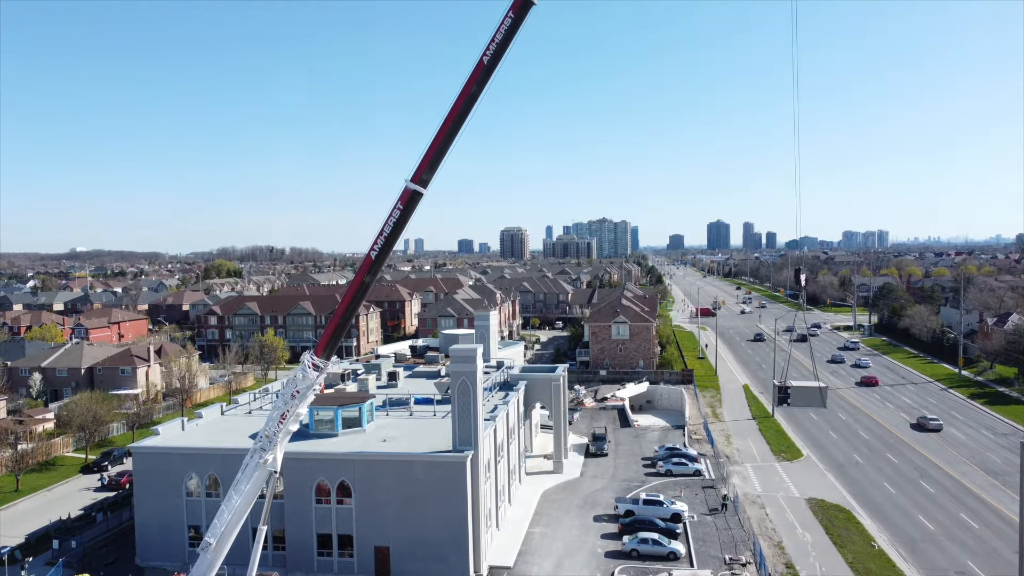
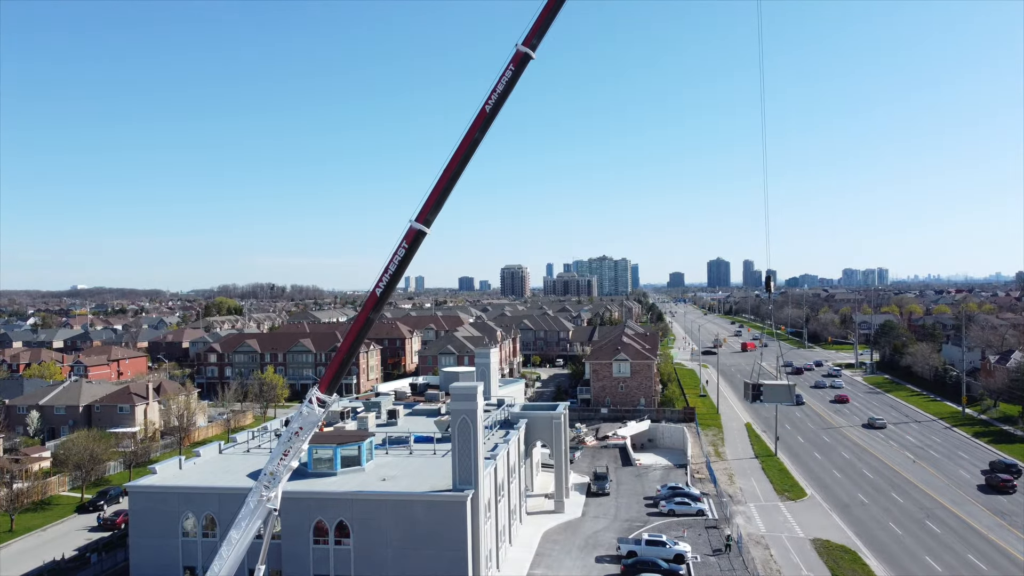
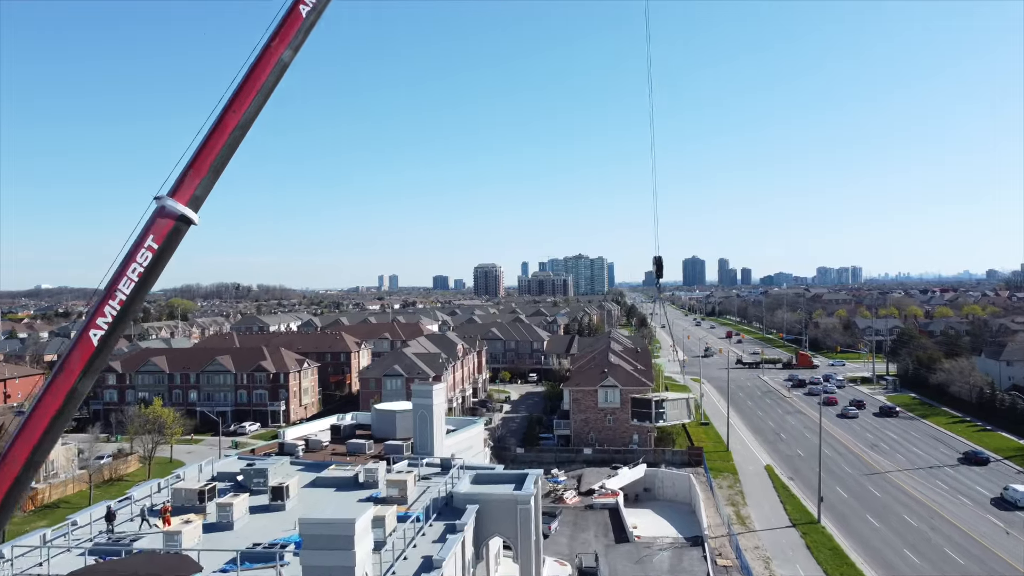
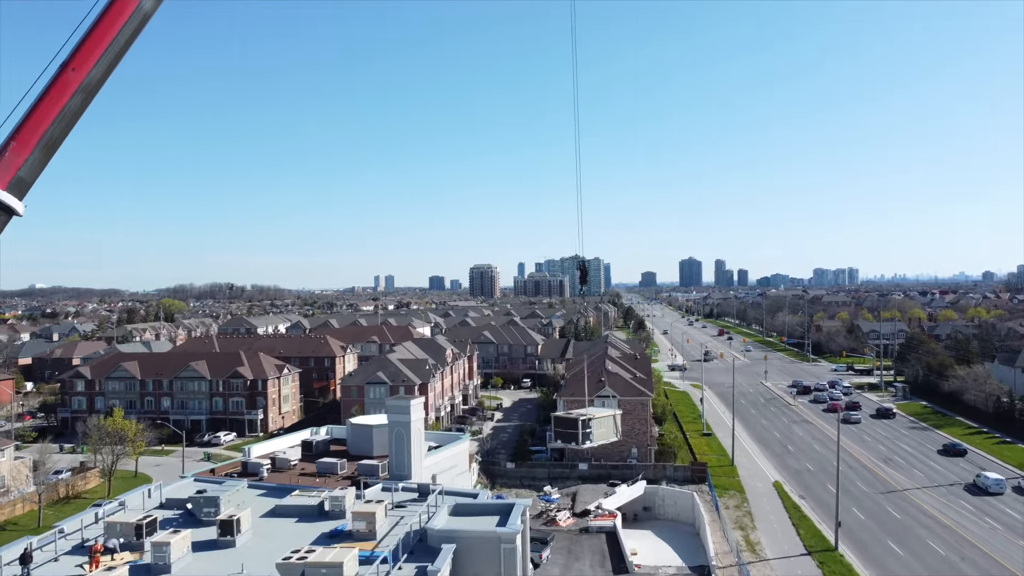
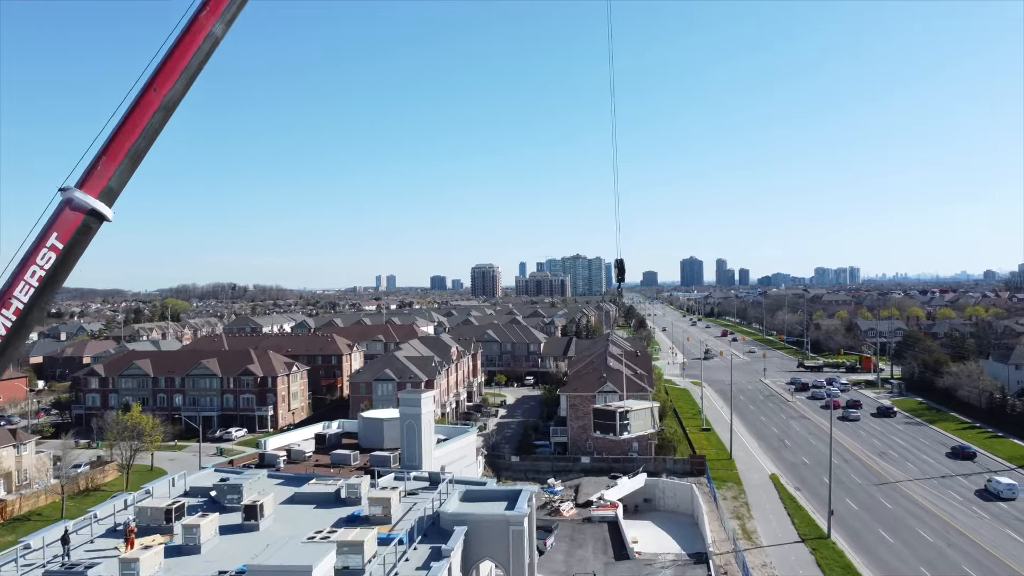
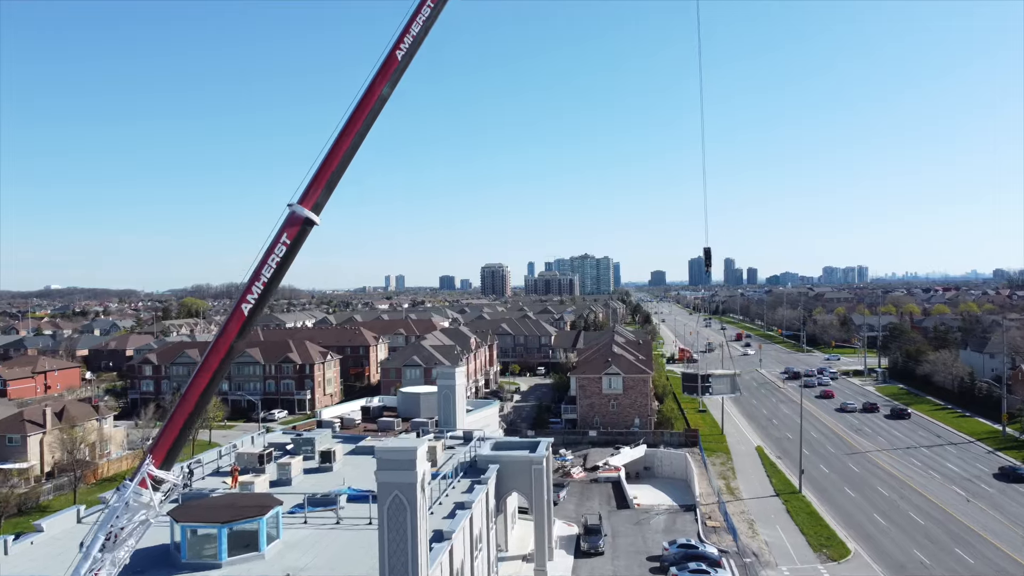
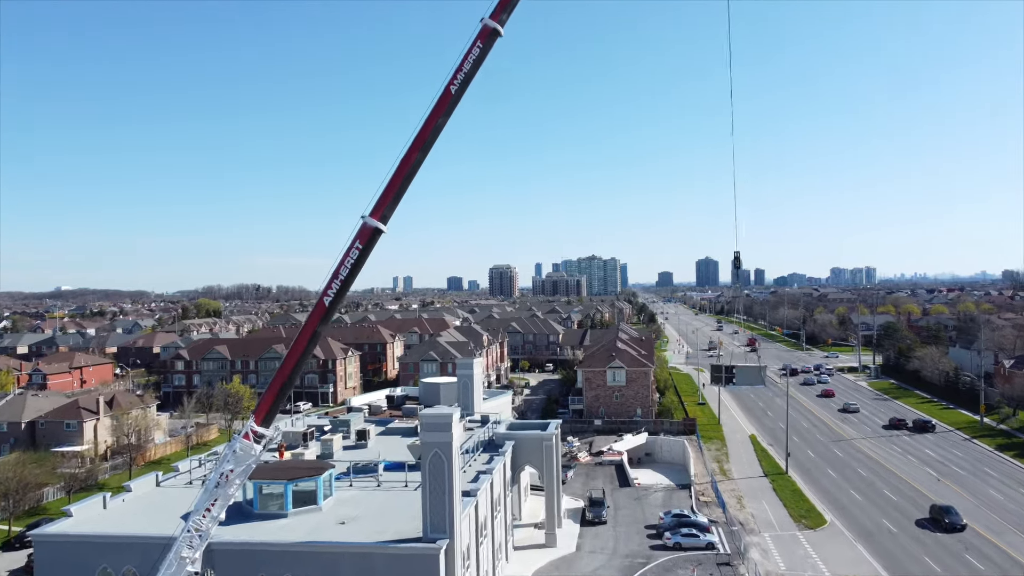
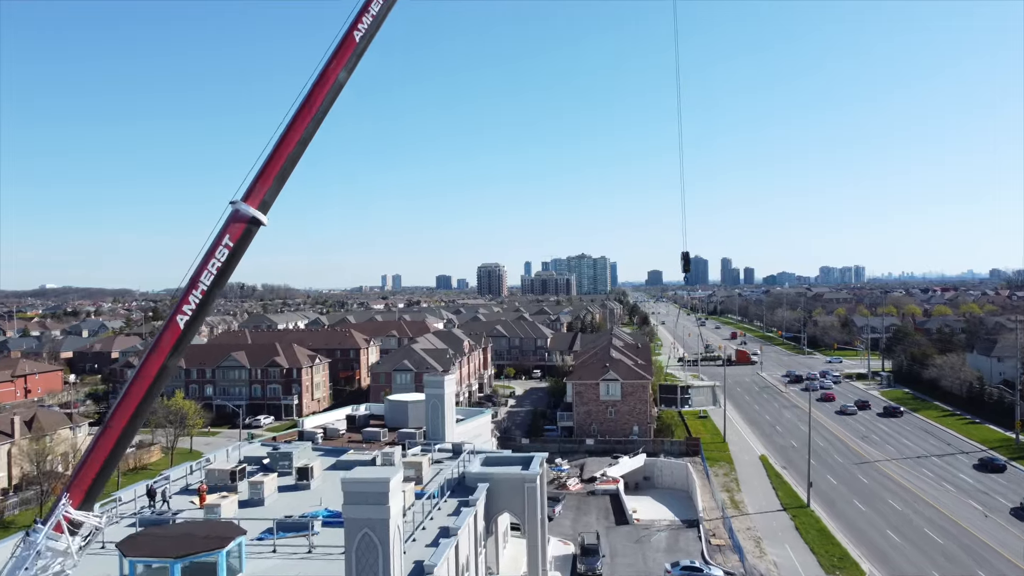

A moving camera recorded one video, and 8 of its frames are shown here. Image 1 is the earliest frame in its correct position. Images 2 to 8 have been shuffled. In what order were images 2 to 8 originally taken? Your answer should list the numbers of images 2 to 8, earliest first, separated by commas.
2, 7, 6, 8, 3, 5, 4
